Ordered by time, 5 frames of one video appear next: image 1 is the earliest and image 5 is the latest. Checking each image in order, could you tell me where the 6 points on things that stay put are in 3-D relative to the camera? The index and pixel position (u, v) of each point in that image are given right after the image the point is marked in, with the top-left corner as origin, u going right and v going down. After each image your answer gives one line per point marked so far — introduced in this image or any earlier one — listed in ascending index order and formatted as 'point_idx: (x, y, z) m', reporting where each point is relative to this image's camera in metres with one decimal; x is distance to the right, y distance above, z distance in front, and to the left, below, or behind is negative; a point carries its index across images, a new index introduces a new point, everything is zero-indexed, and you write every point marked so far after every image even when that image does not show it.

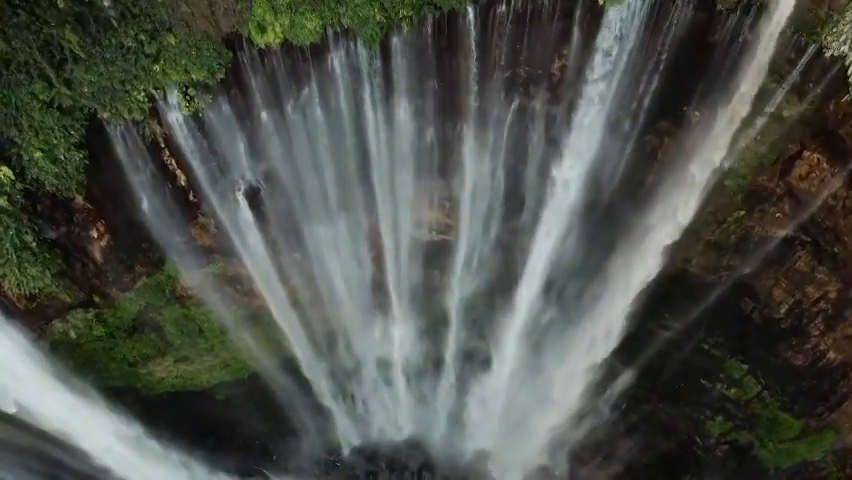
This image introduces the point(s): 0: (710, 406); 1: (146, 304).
0: (+4.2, -2.5, +9.8) m
1: (-3.7, -0.8, +8.7) m
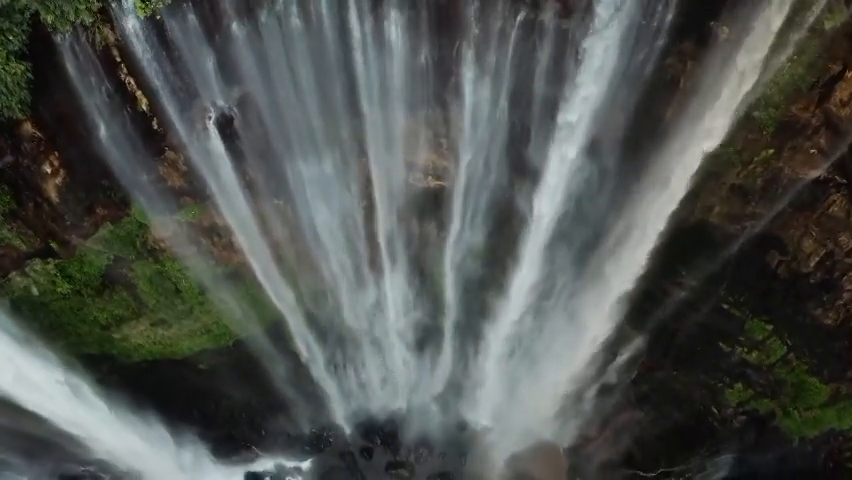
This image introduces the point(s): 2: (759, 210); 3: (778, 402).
0: (+4.1, -1.8, +9.0) m
1: (-3.7, -0.2, +8.0) m
2: (+3.9, +0.4, +7.7) m
3: (+4.7, -2.2, +8.9) m
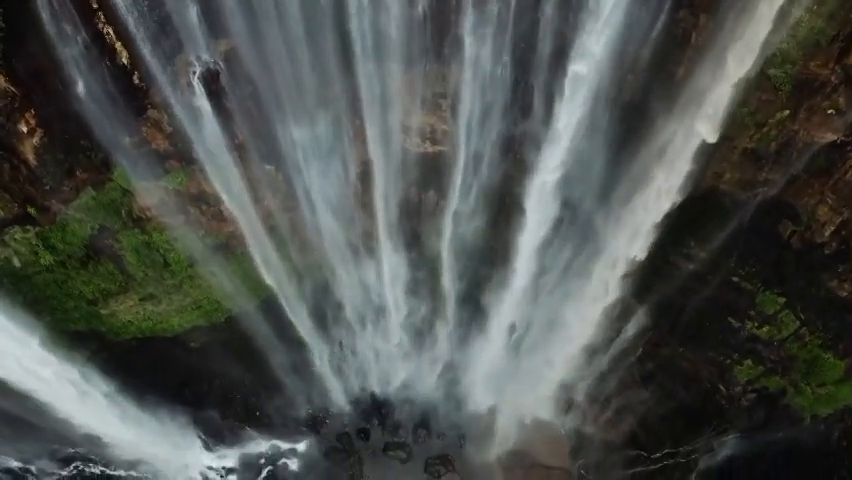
0: (+4.1, -1.4, +8.7) m
1: (-3.8, +0.2, +7.6) m
2: (+3.8, +0.7, +7.4) m
3: (+4.7, -1.8, +8.6) m
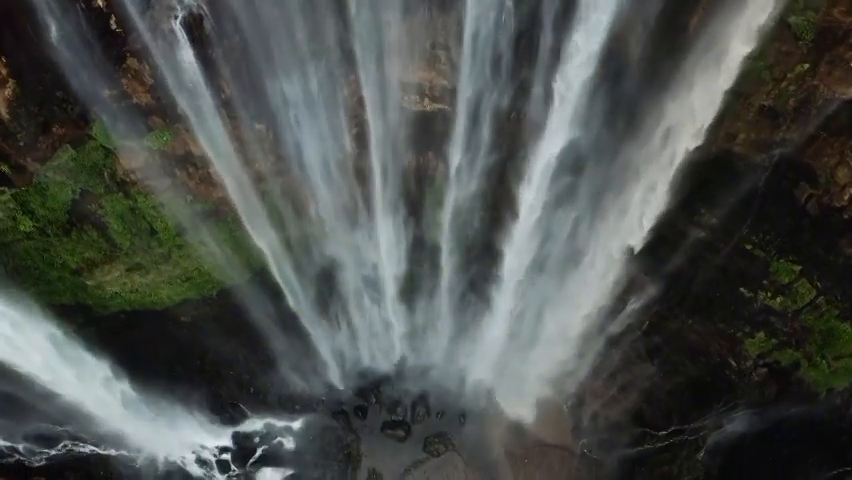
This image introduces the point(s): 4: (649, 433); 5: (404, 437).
0: (+4.1, -1.0, +8.3) m
1: (-3.8, +0.6, +7.2) m
2: (+3.8, +1.1, +7.0) m
3: (+4.7, -1.4, +8.2) m
4: (+3.2, -2.8, +9.6) m
5: (-0.3, -2.9, +9.9) m
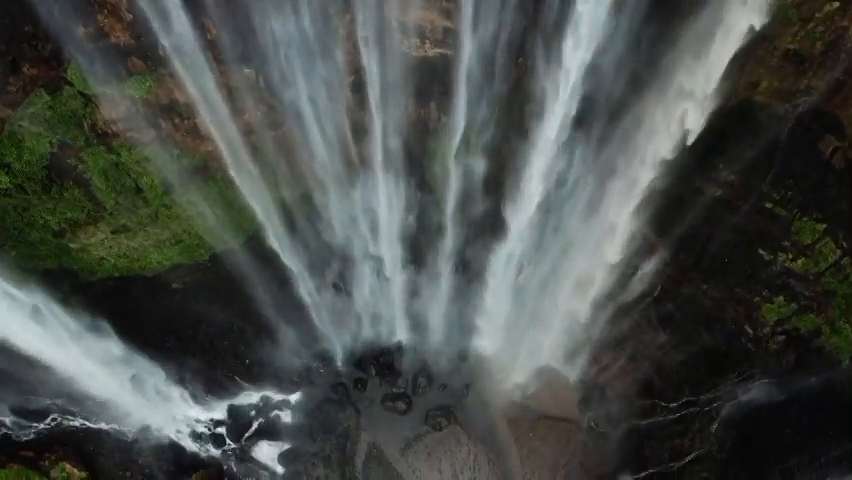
0: (+4.1, -0.5, +7.9) m
1: (-3.8, +1.0, +6.8) m
2: (+3.8, +1.6, +6.5) m
3: (+4.7, -0.9, +7.8) m
4: (+3.2, -2.3, +9.2) m
5: (-0.3, -2.4, +9.5) m
